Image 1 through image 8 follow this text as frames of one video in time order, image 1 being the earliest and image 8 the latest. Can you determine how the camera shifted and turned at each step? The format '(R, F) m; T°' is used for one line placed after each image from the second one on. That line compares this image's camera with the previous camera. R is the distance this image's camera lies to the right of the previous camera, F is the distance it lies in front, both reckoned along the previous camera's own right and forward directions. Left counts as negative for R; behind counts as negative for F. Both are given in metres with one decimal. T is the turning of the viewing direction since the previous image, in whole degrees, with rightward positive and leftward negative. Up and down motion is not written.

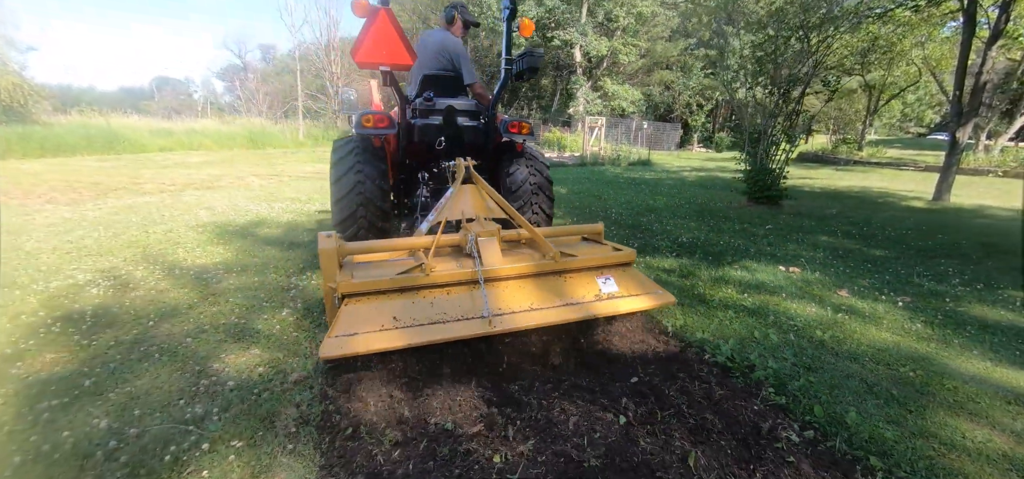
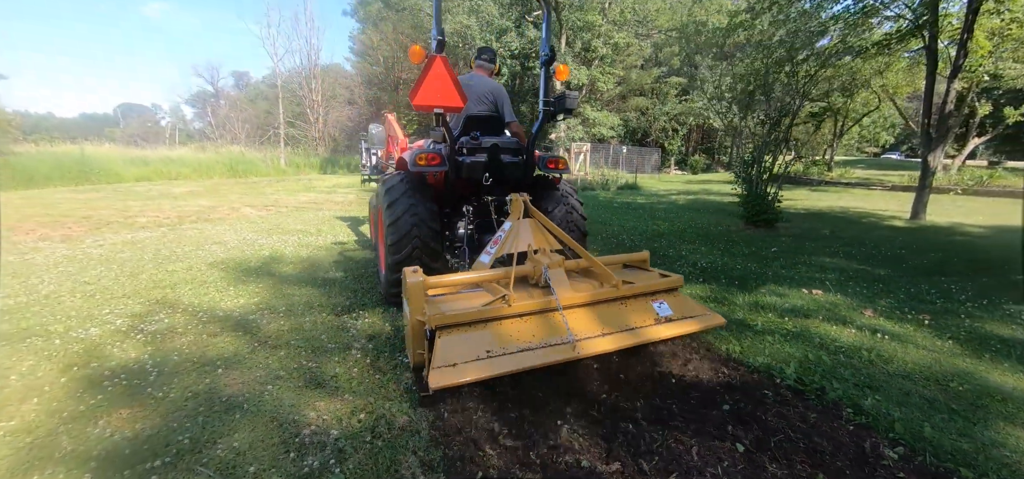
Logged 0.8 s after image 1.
(-0.5, 0.0) m; +3°
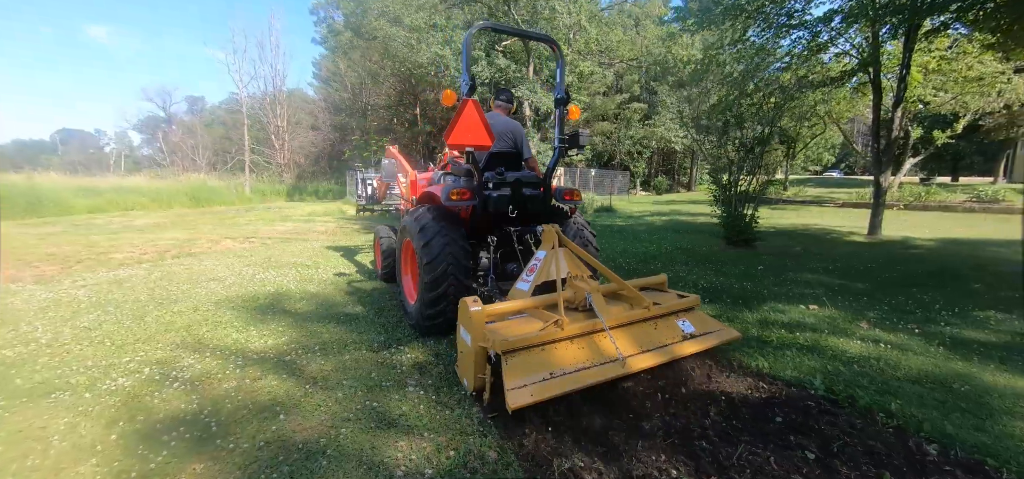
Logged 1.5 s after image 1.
(-0.5, -0.1) m; +5°
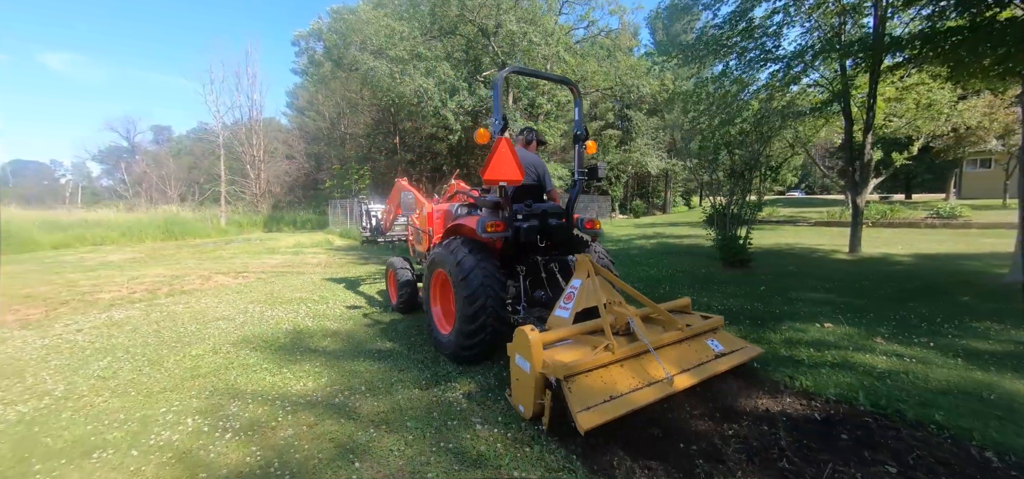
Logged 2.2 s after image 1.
(-0.5, 0.0) m; +4°
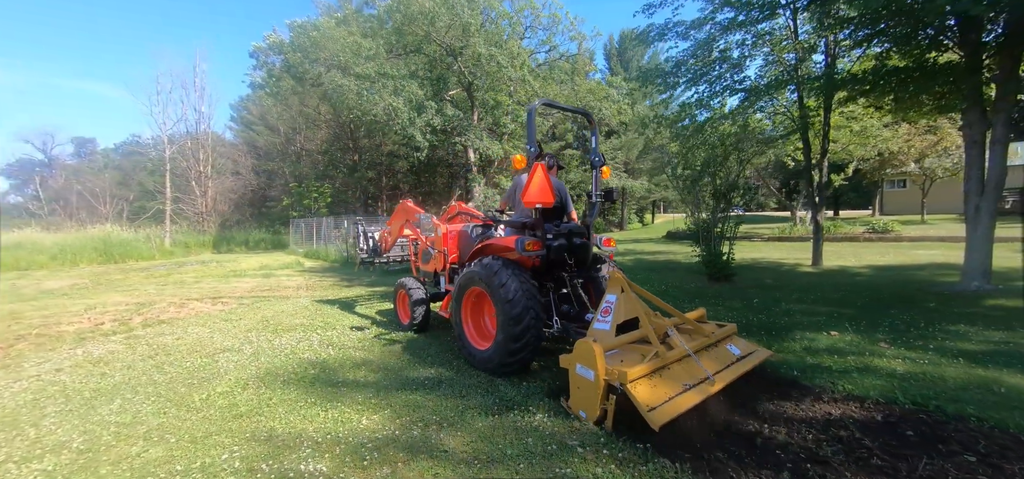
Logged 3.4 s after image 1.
(-0.8, 0.0) m; +7°
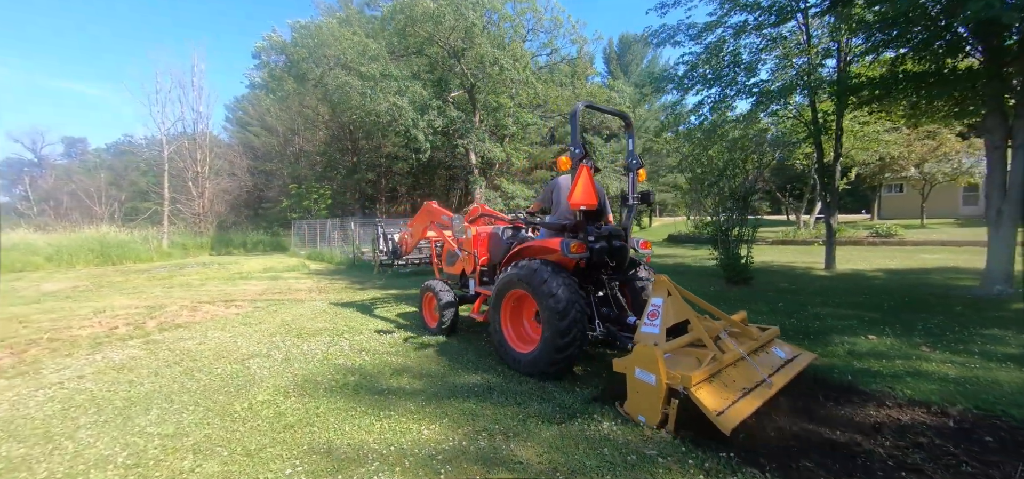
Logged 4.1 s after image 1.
(-0.5, +0.1) m; +1°
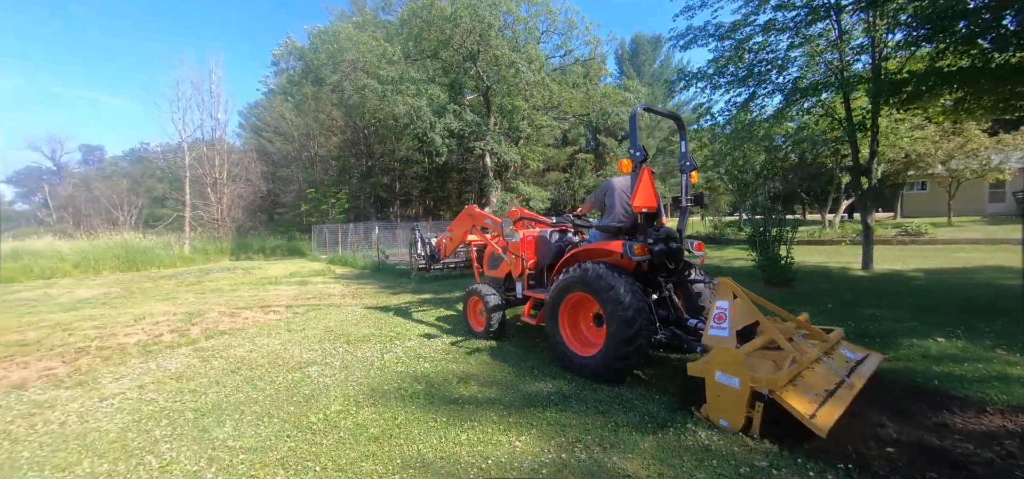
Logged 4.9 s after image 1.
(-0.5, +0.1) m; -1°
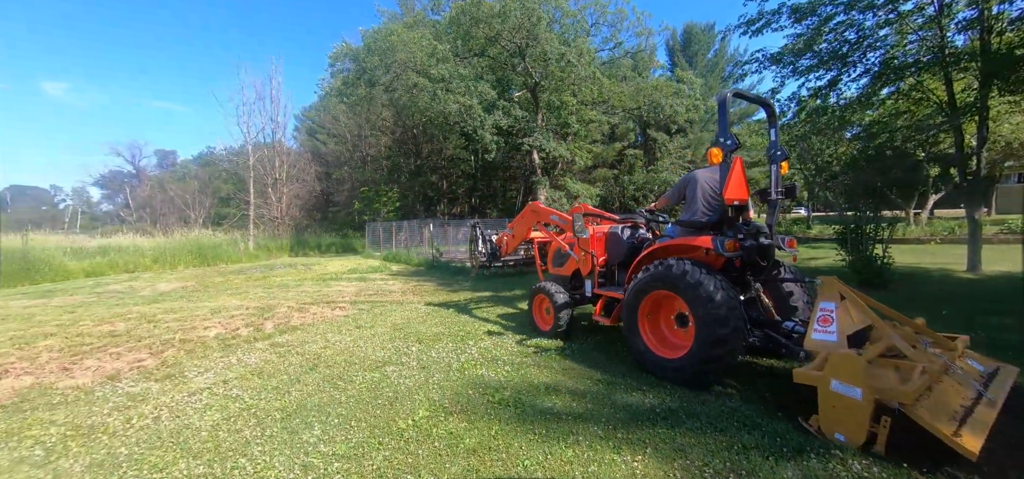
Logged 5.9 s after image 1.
(-0.4, +0.2) m; -6°
